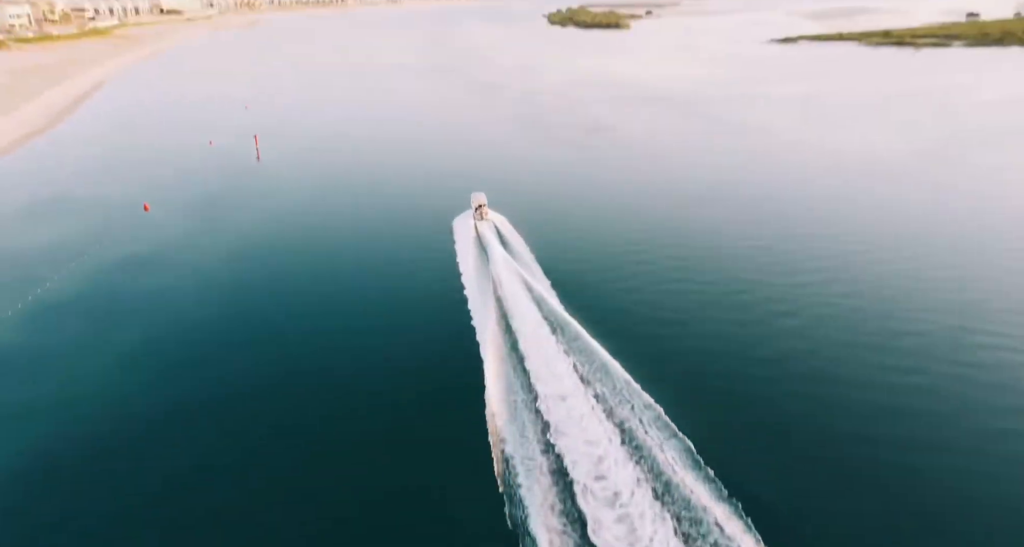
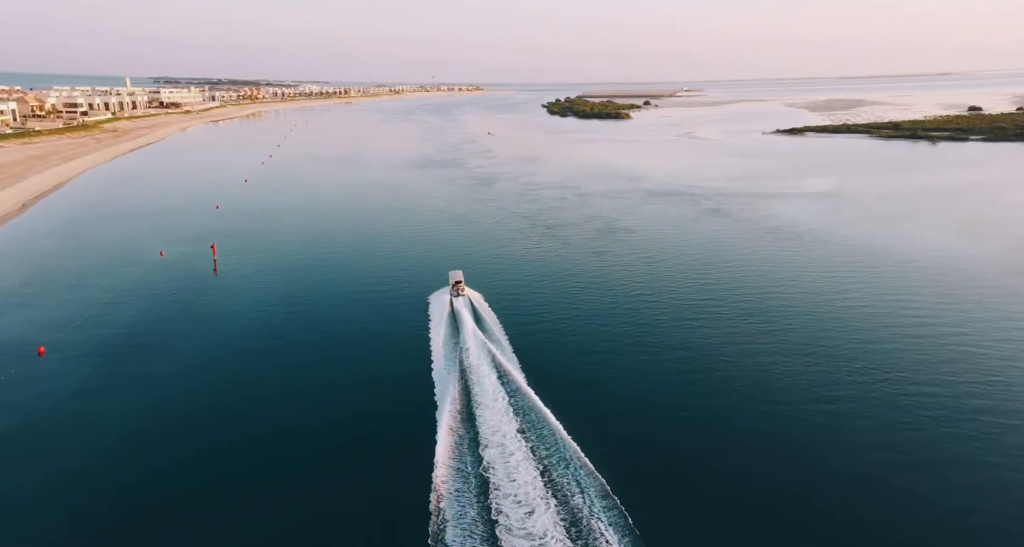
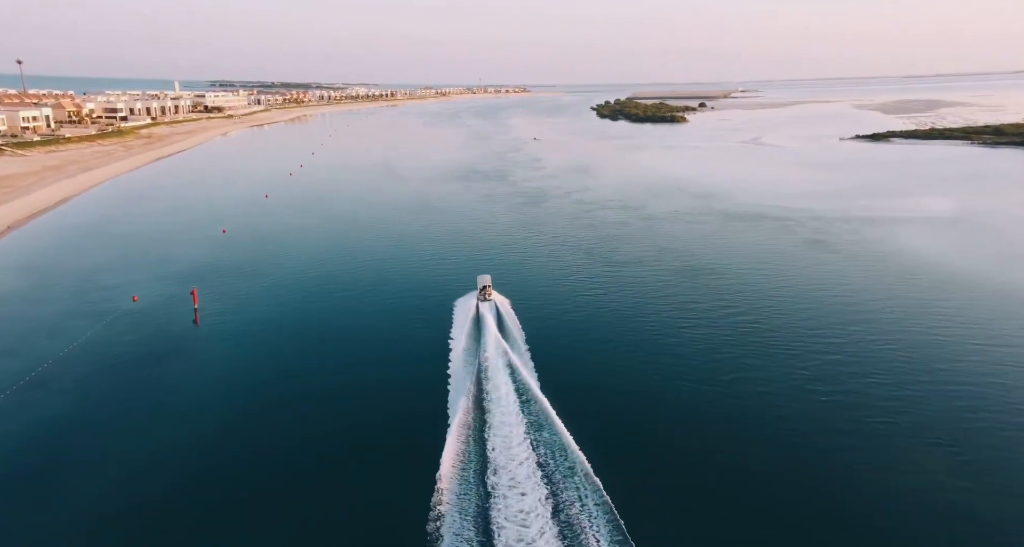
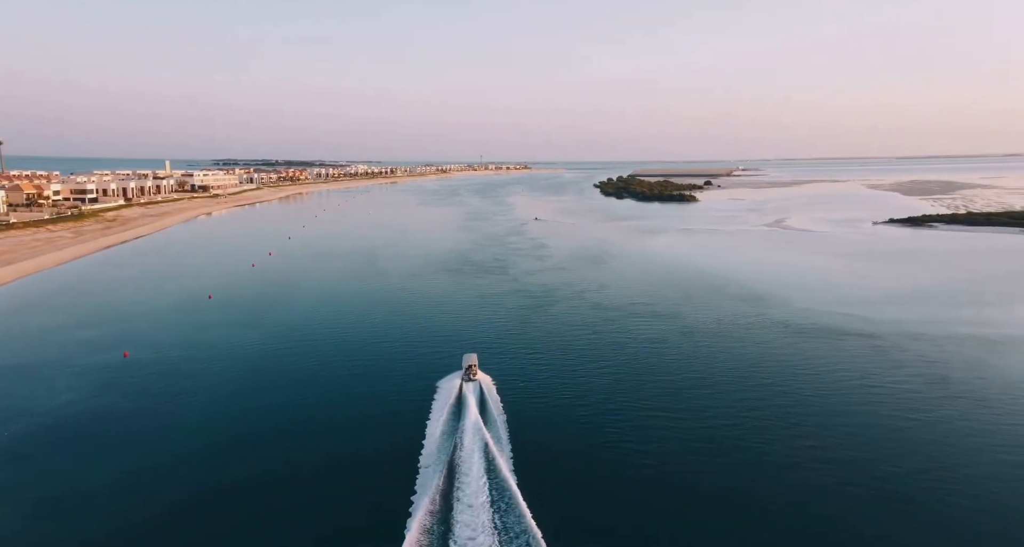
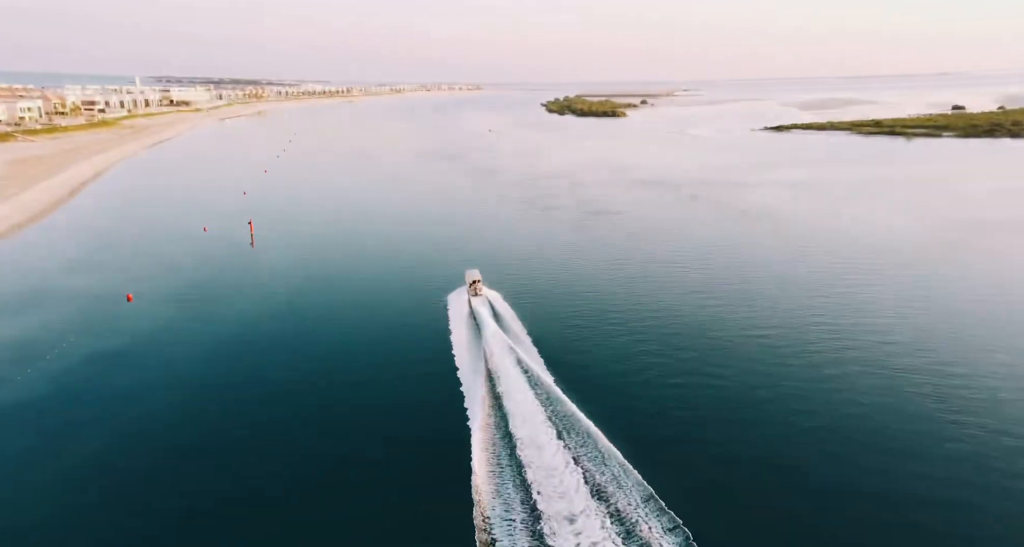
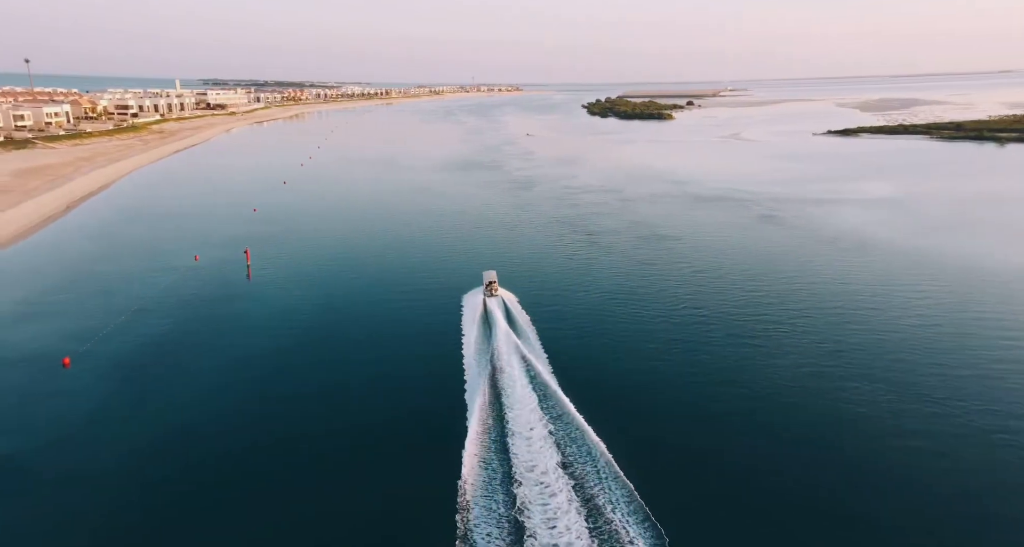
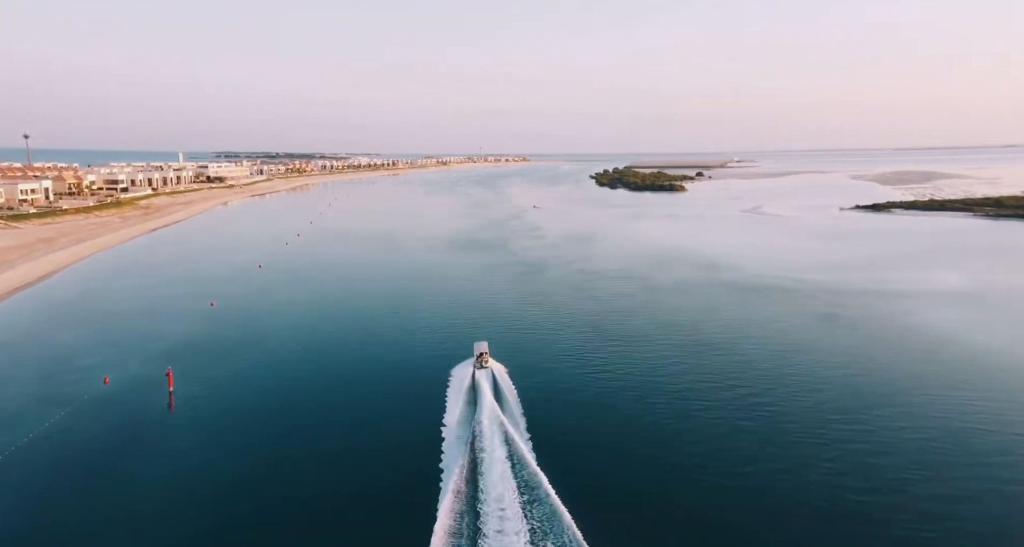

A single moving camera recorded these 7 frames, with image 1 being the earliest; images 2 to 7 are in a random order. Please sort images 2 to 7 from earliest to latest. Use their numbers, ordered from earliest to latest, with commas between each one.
5, 2, 6, 3, 7, 4
